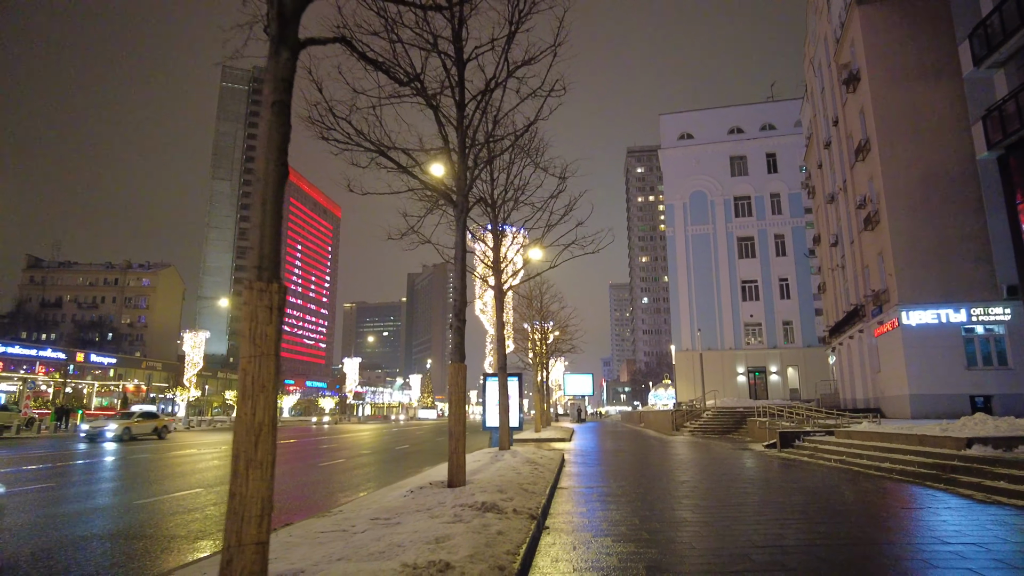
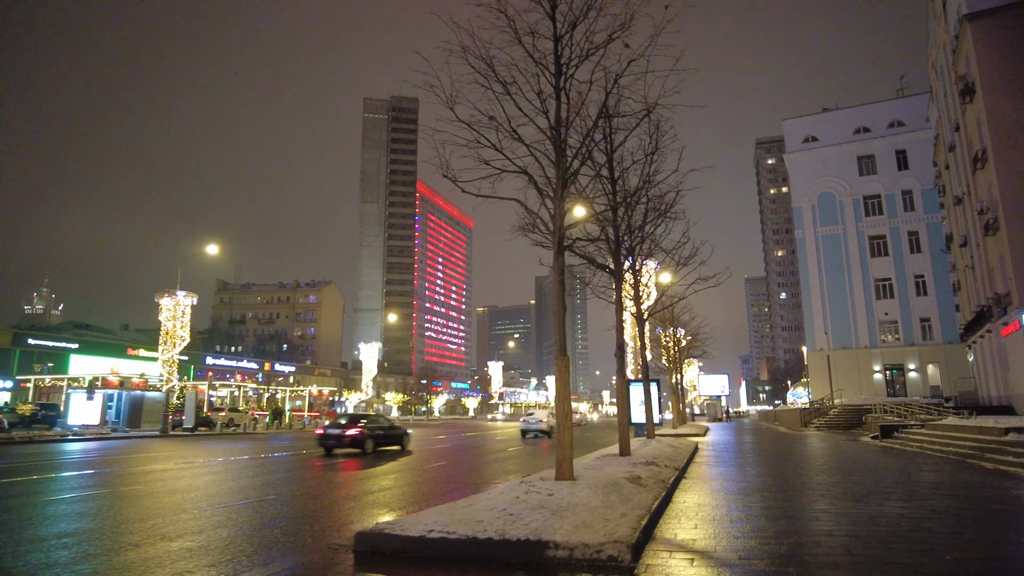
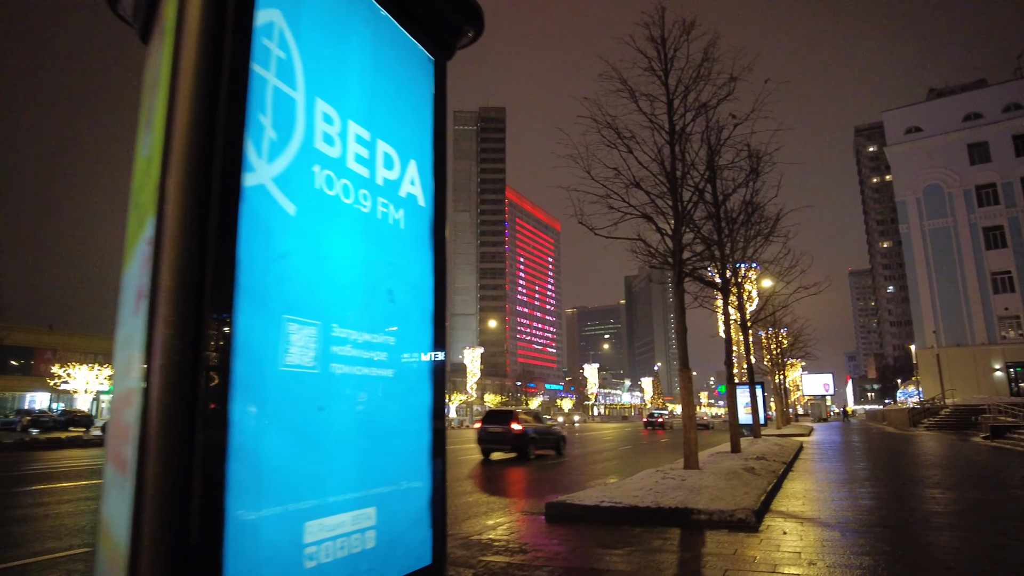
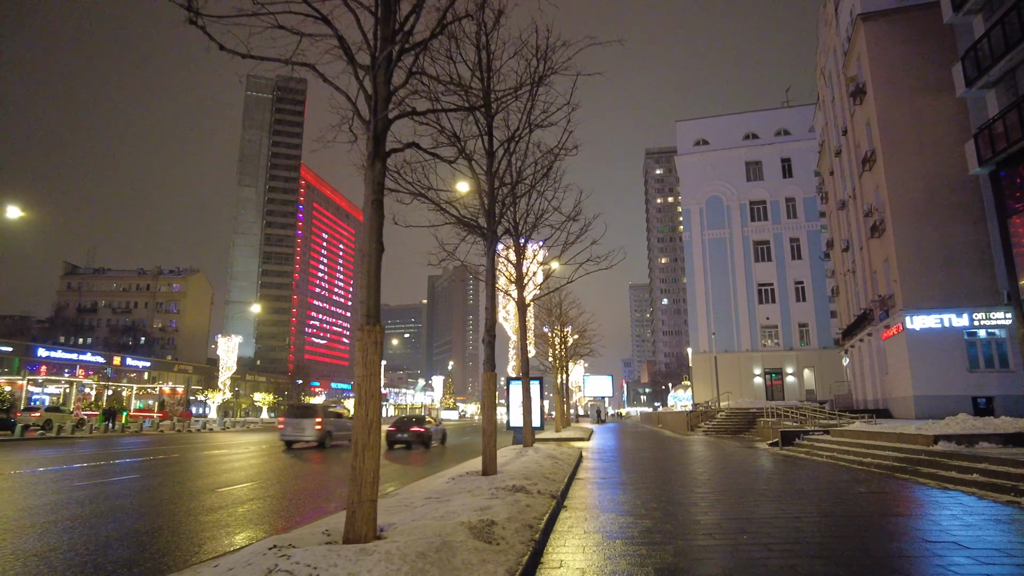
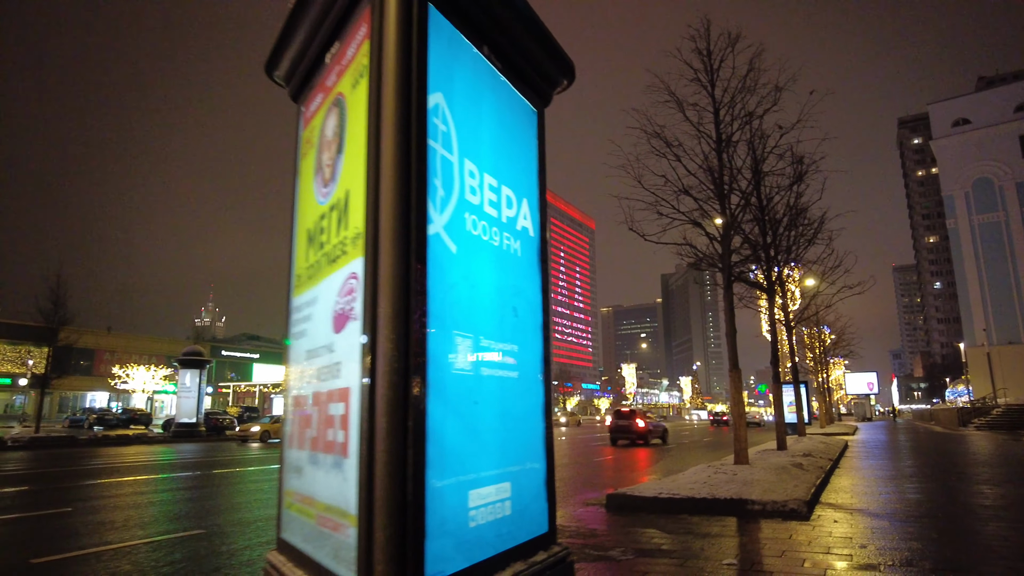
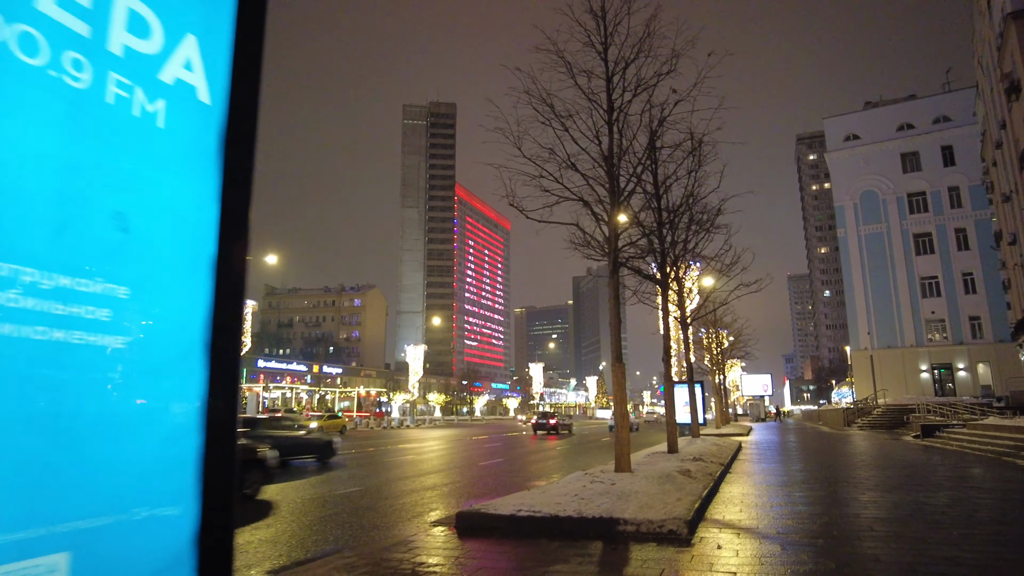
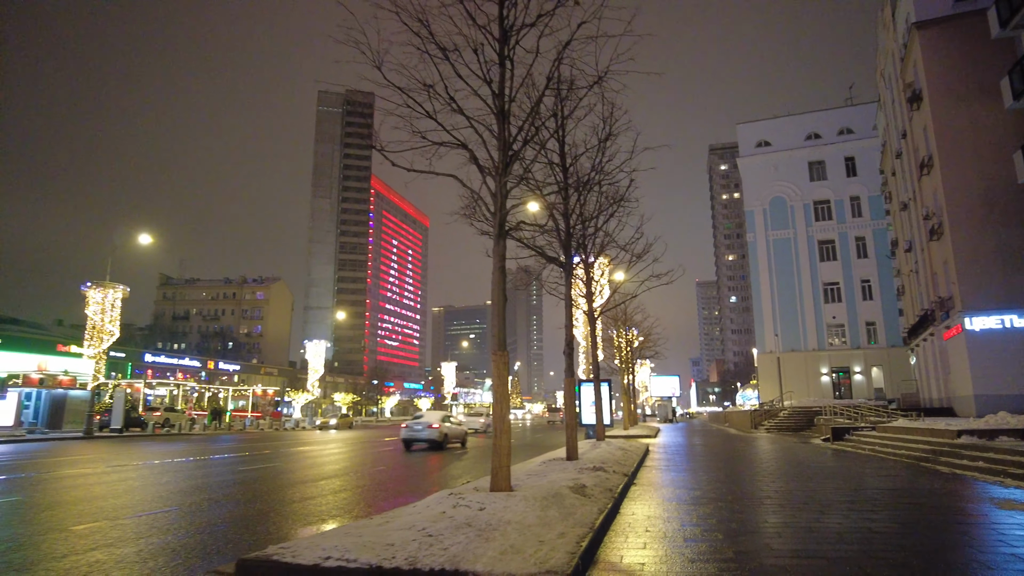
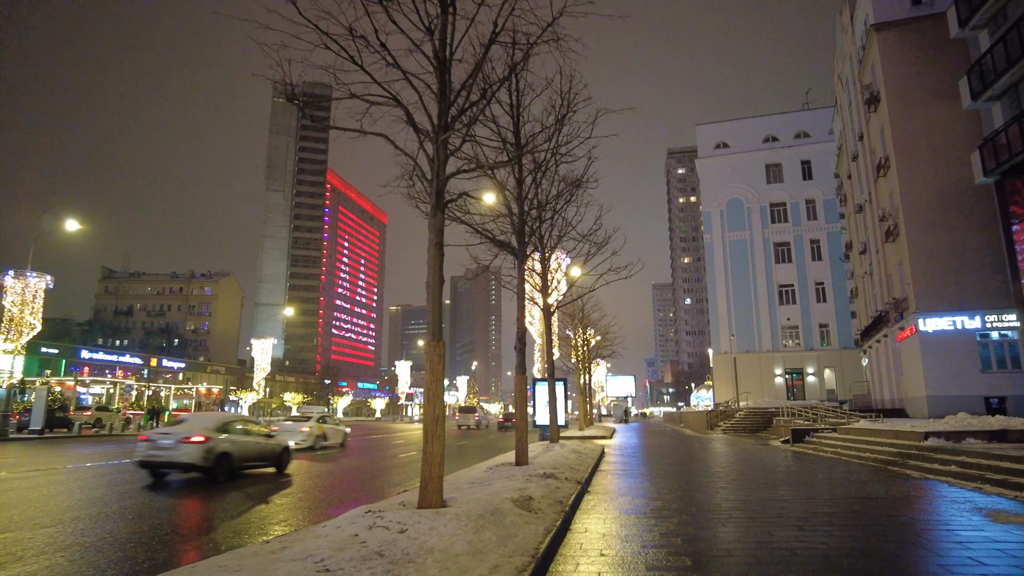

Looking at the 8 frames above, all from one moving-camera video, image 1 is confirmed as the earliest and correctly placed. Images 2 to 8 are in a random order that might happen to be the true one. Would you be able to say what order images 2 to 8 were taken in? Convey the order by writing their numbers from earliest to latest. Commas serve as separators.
4, 8, 7, 2, 6, 3, 5
